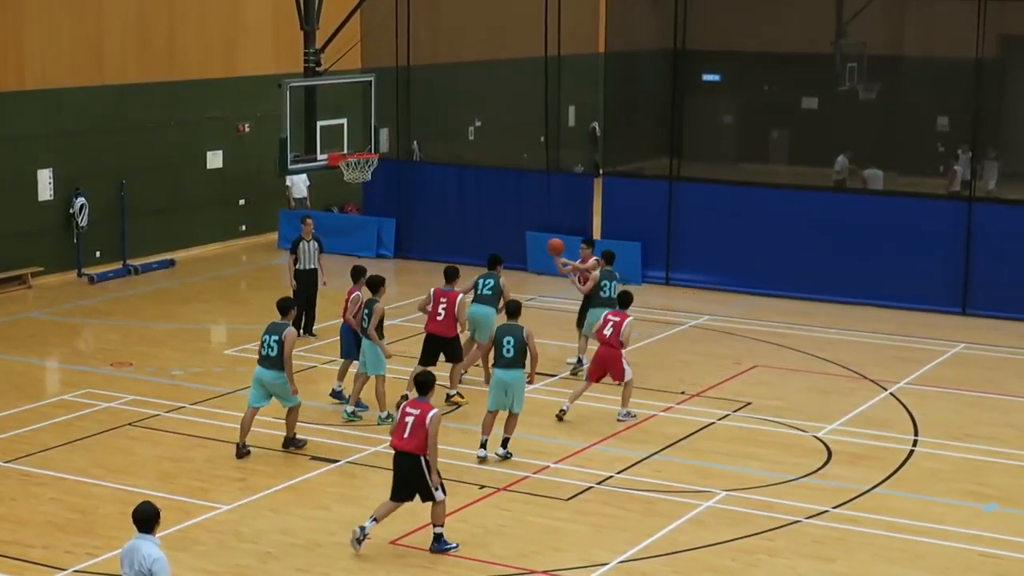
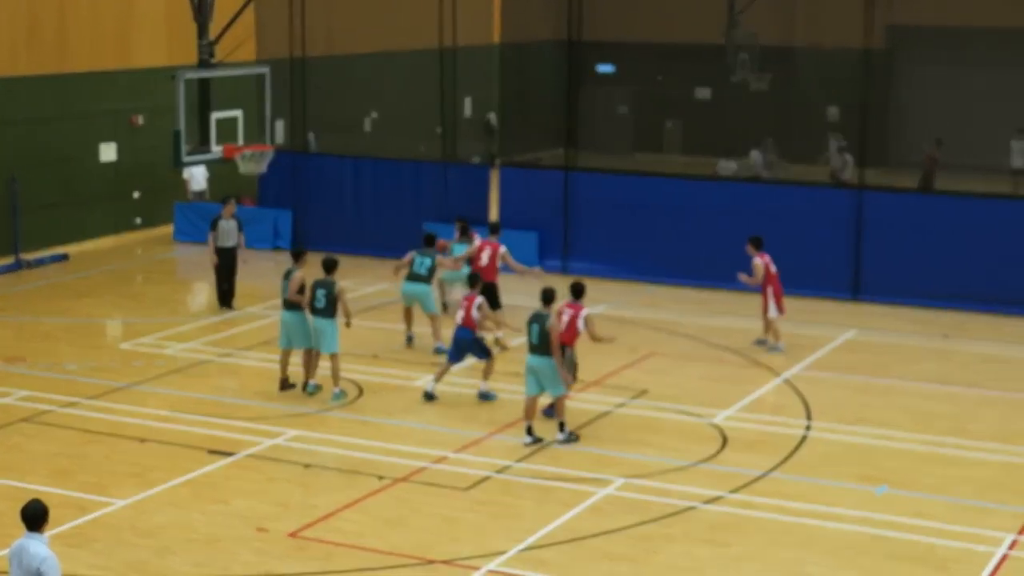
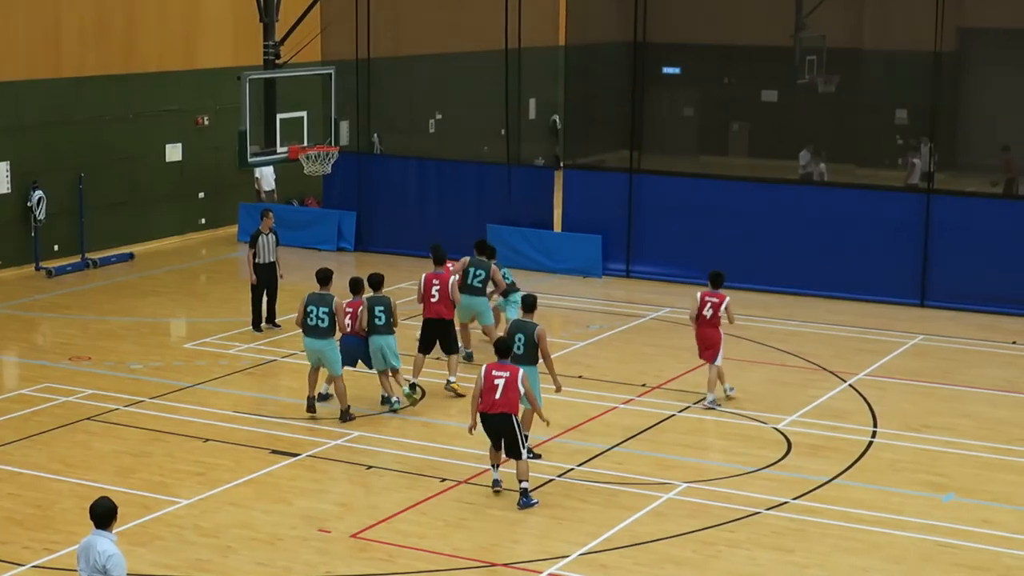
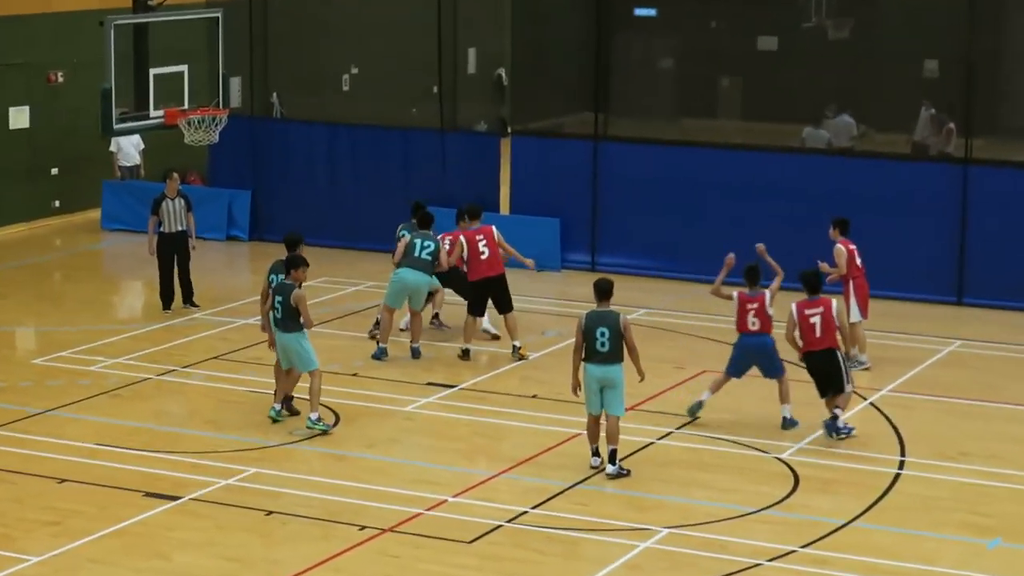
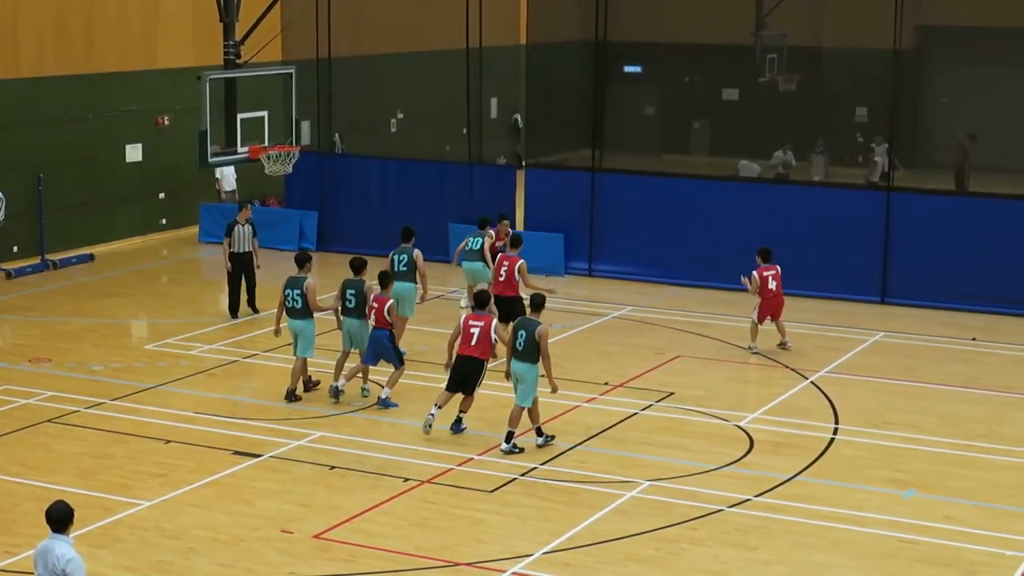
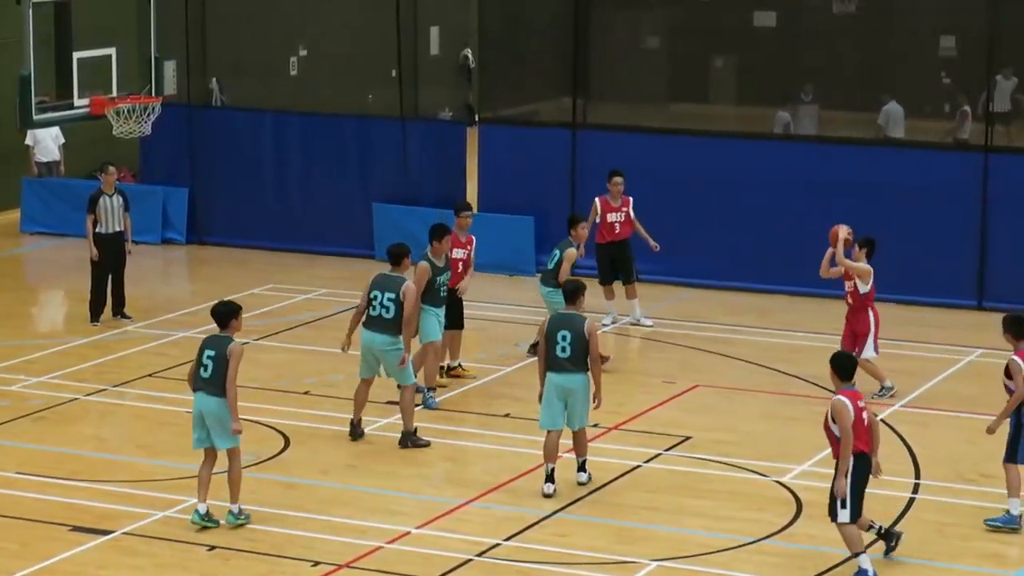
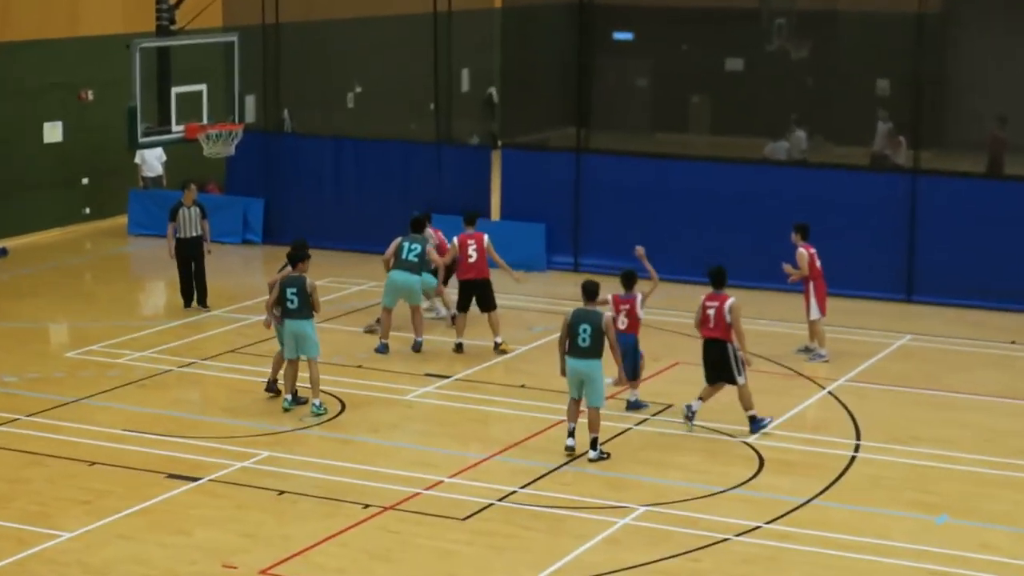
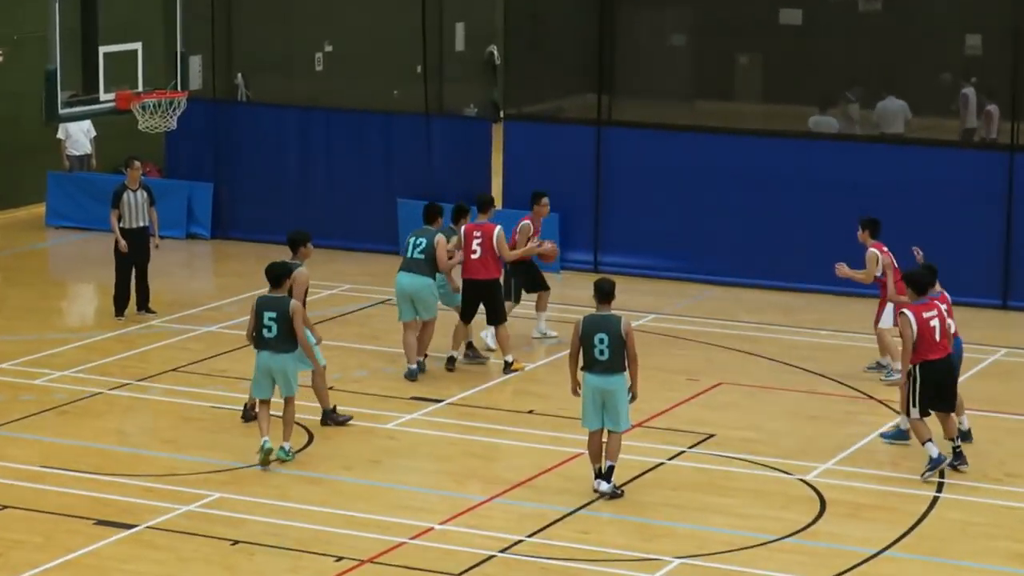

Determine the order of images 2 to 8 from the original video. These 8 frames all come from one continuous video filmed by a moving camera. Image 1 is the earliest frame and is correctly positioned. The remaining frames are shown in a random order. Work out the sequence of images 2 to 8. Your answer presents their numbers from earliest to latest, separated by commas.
3, 5, 2, 7, 4, 8, 6
